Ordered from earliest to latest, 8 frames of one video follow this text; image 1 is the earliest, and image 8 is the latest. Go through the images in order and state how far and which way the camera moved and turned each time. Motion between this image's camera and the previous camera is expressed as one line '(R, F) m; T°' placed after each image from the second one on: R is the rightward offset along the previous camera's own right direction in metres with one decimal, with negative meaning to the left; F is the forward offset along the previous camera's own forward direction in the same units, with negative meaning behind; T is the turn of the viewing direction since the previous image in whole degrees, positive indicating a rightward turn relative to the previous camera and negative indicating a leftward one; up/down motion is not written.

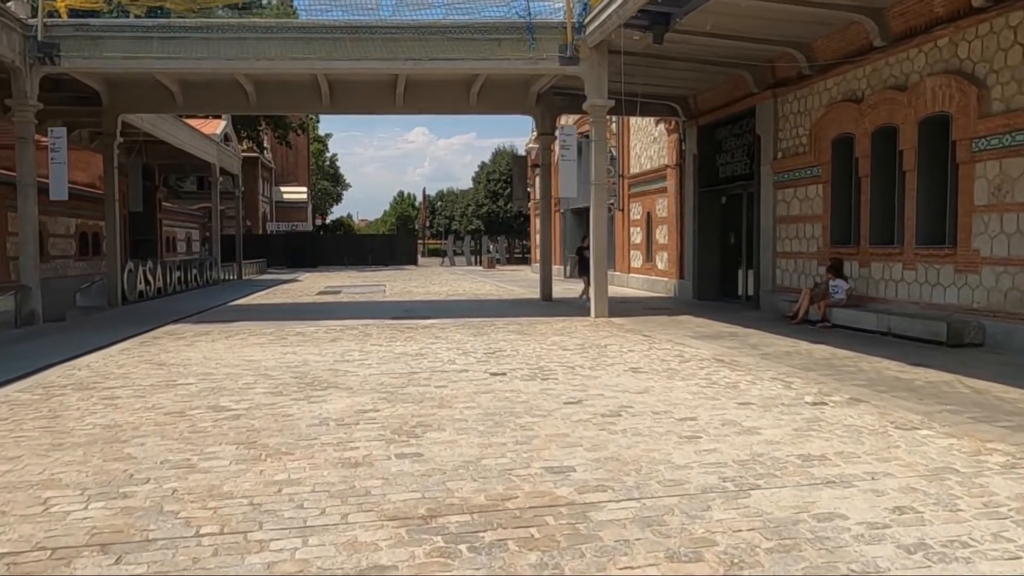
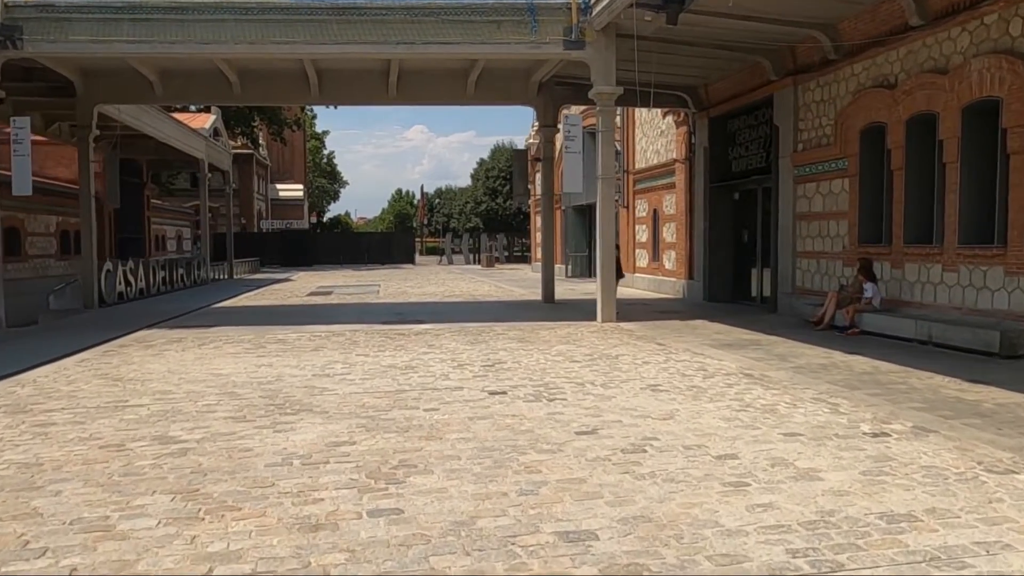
(0.0, +1.2) m; 0°
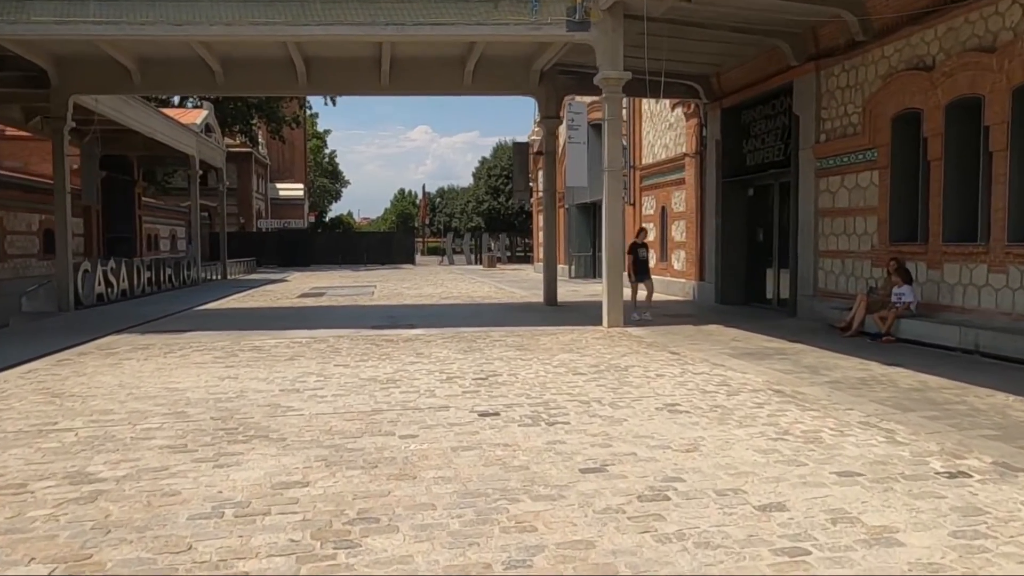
(+0.1, +1.2) m; 0°
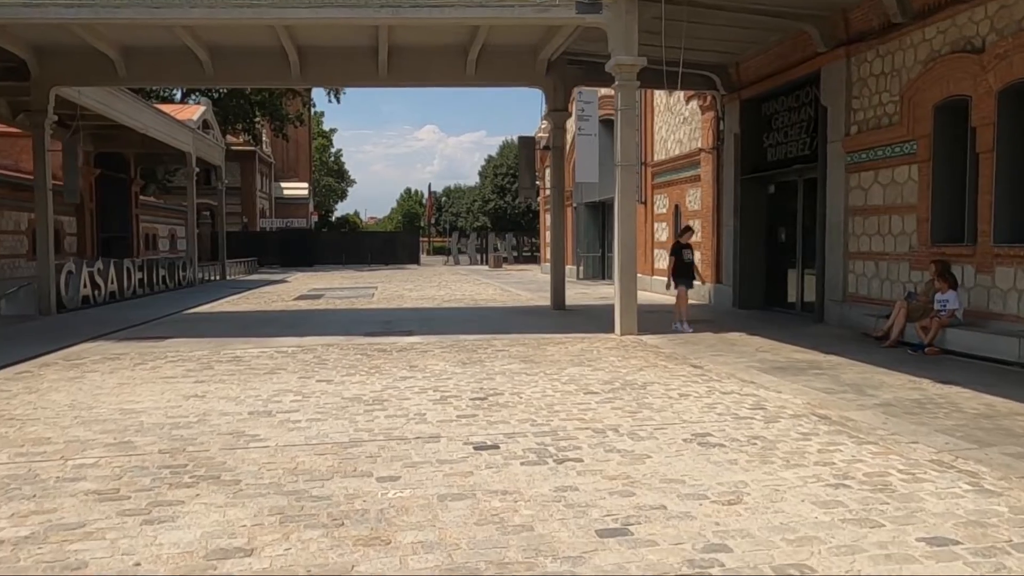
(0.0, +1.1) m; -1°
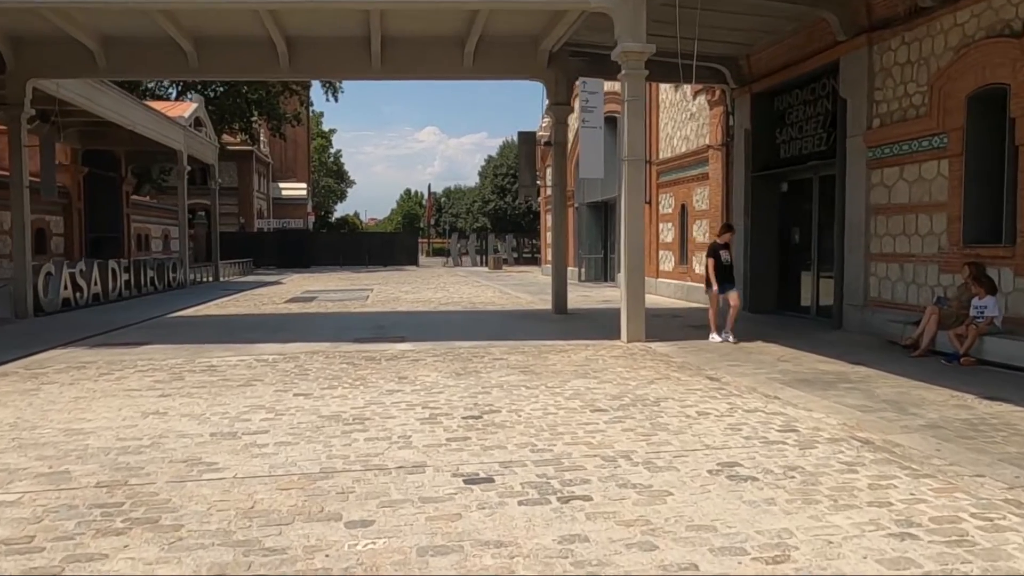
(0.0, +0.8) m; 0°
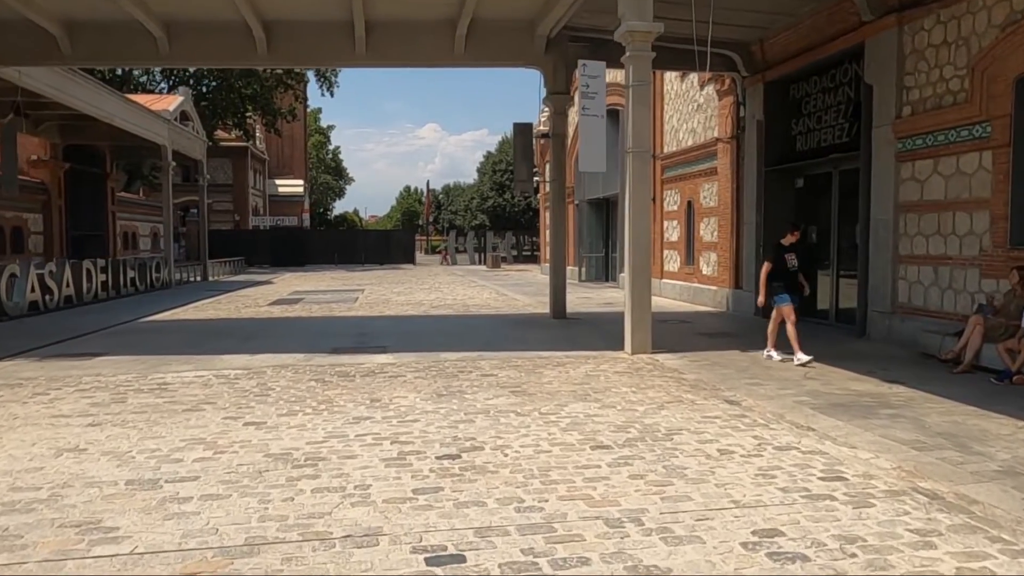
(+0.1, +1.2) m; 0°
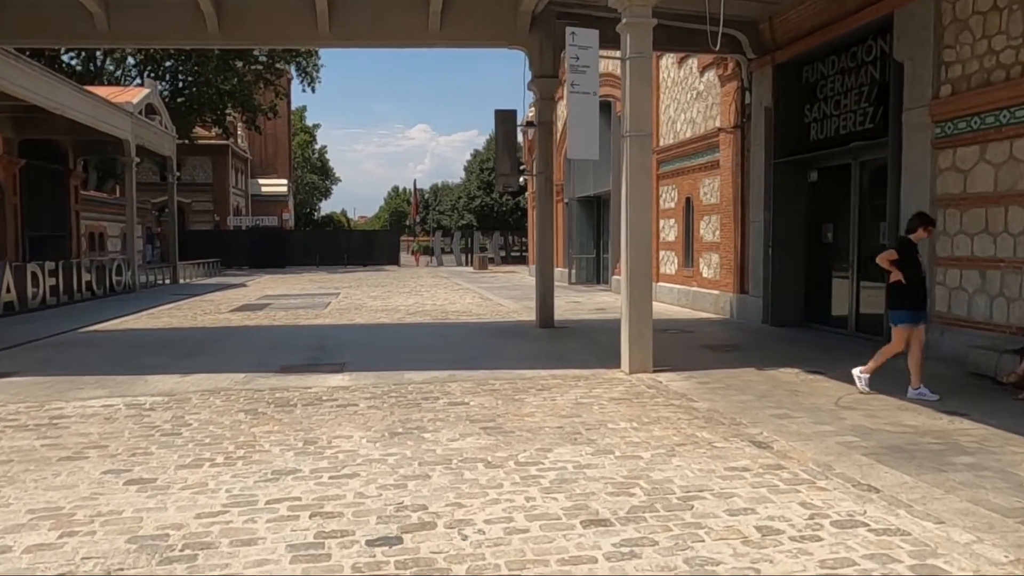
(+0.2, +1.6) m; +1°
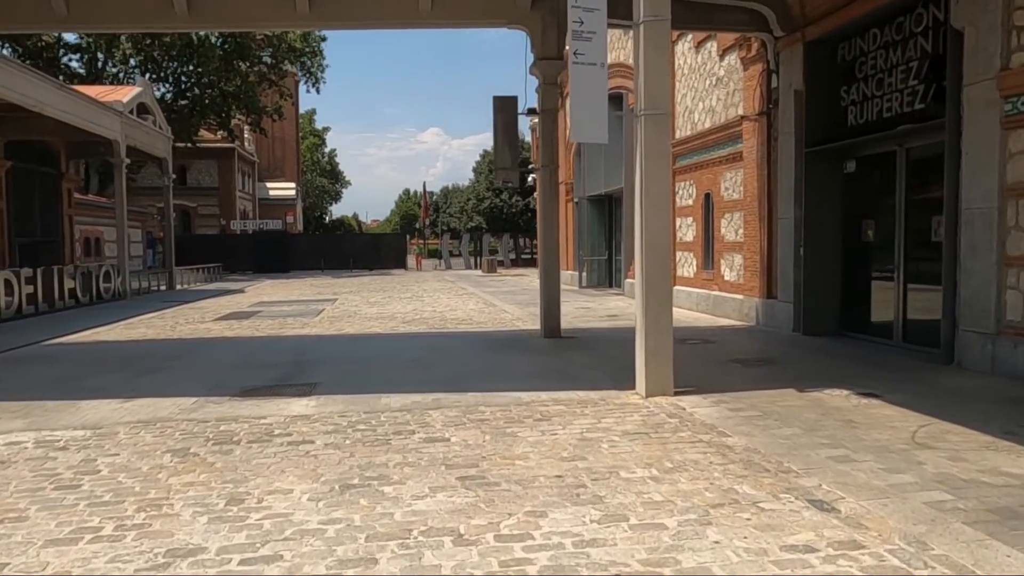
(+0.2, +1.4) m; -1°
